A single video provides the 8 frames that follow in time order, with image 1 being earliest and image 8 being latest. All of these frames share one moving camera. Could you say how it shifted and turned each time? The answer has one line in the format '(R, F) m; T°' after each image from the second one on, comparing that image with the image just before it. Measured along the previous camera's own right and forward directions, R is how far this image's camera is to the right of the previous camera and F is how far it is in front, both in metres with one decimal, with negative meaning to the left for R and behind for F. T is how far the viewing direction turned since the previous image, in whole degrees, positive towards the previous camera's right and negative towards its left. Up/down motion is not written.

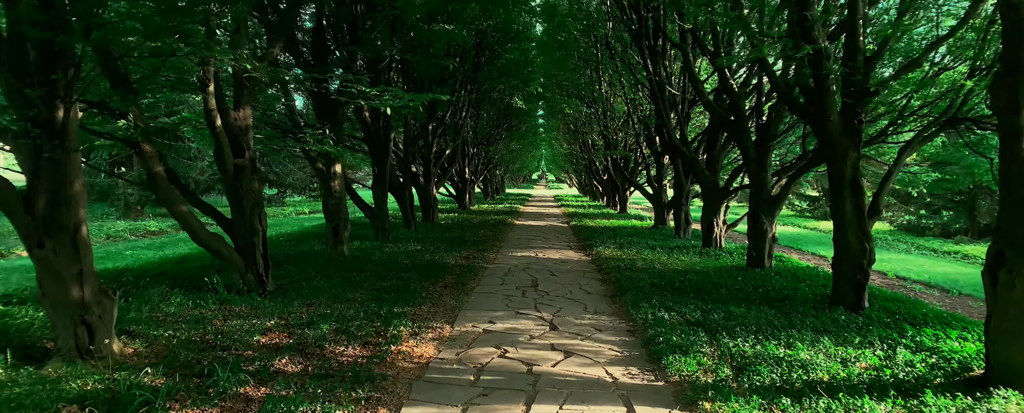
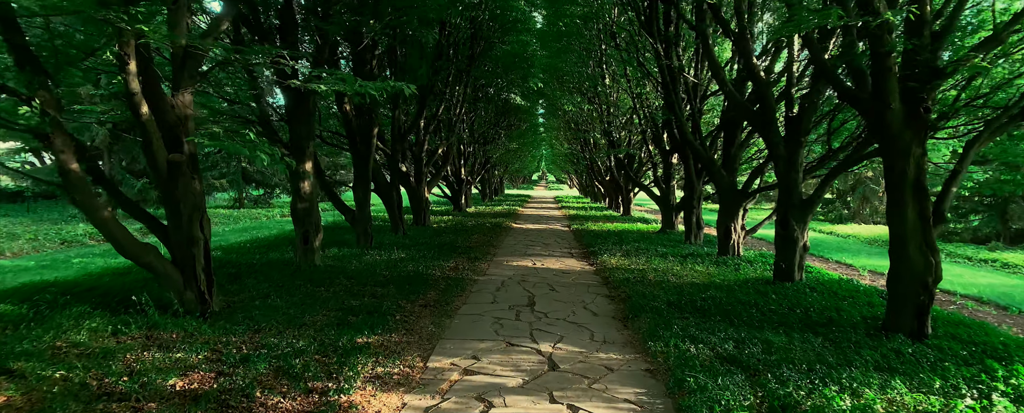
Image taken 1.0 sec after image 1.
(+0.1, +1.1) m; 0°
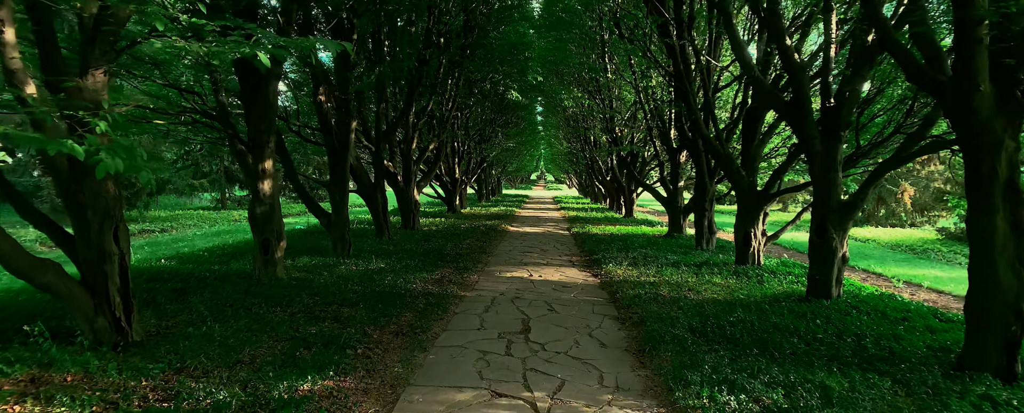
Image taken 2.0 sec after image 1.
(+0.1, +1.1) m; 0°
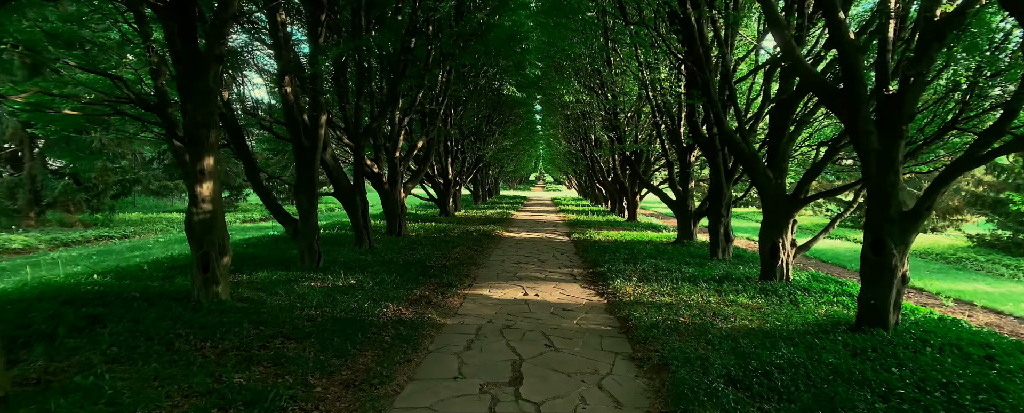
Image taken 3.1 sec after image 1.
(+0.1, +1.1) m; 0°
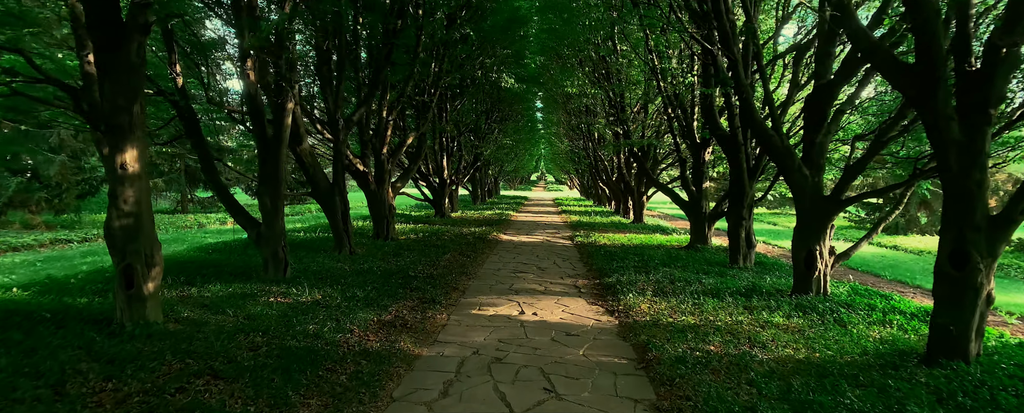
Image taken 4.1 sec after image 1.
(+0.1, +1.0) m; 0°
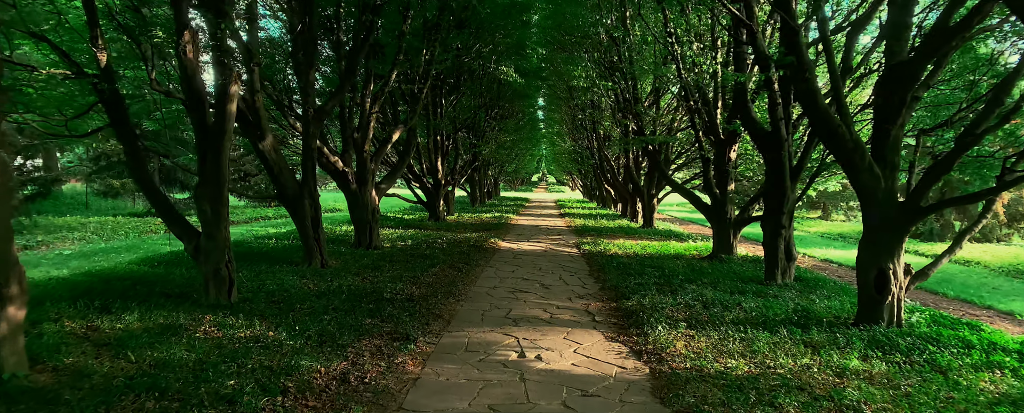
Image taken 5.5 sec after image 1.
(0.0, +1.3) m; 0°
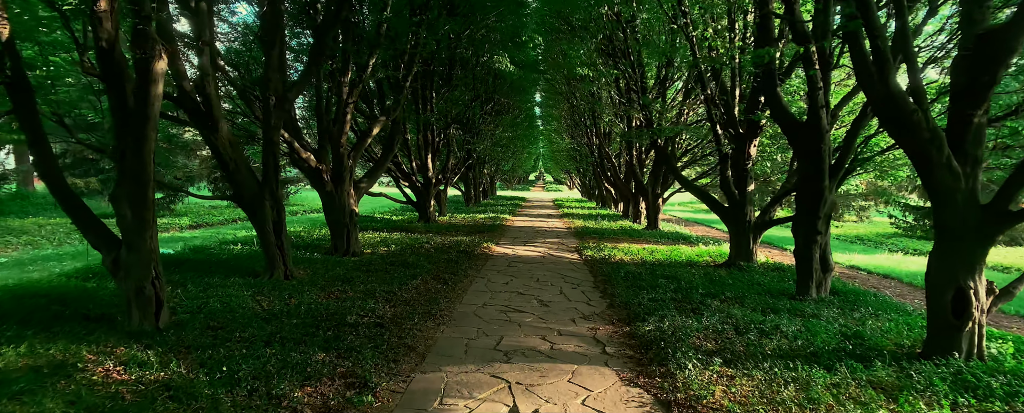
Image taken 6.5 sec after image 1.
(+0.1, +1.0) m; 0°
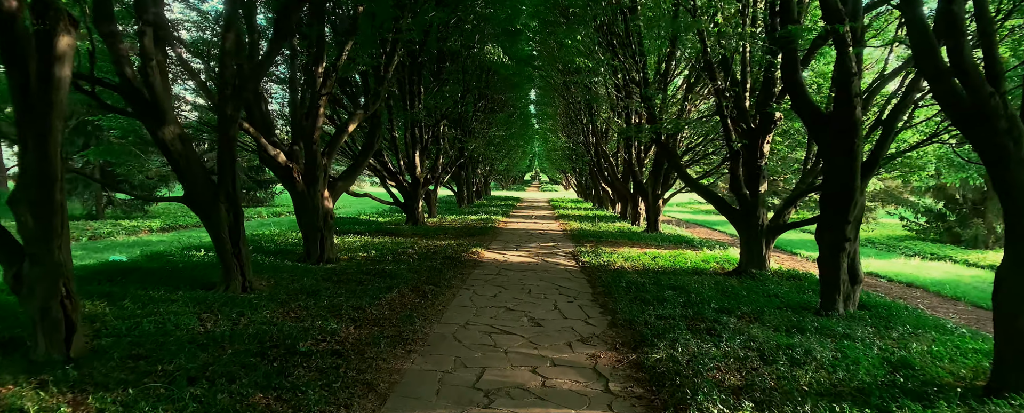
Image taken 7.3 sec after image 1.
(+0.1, +0.8) m; 0°
